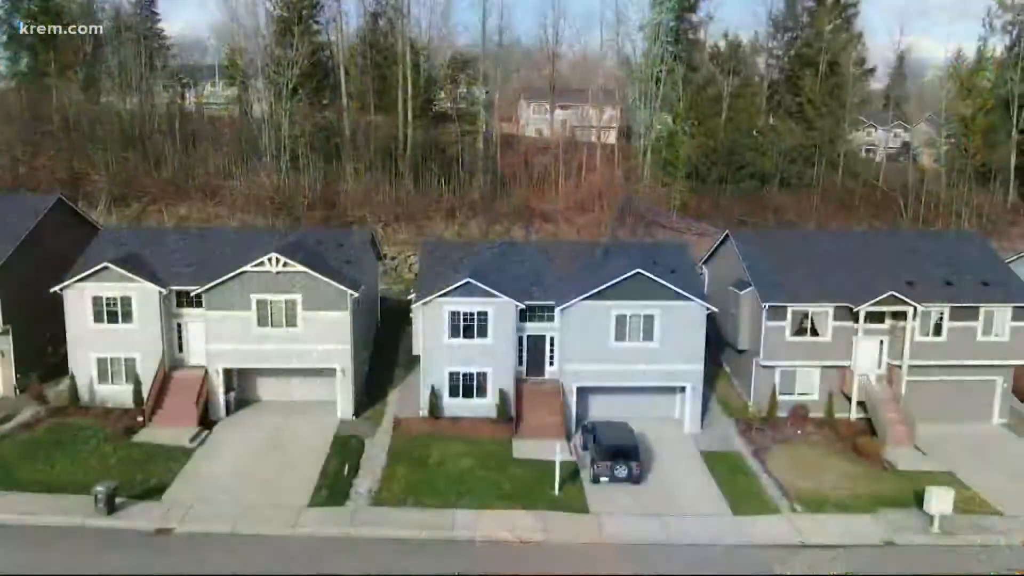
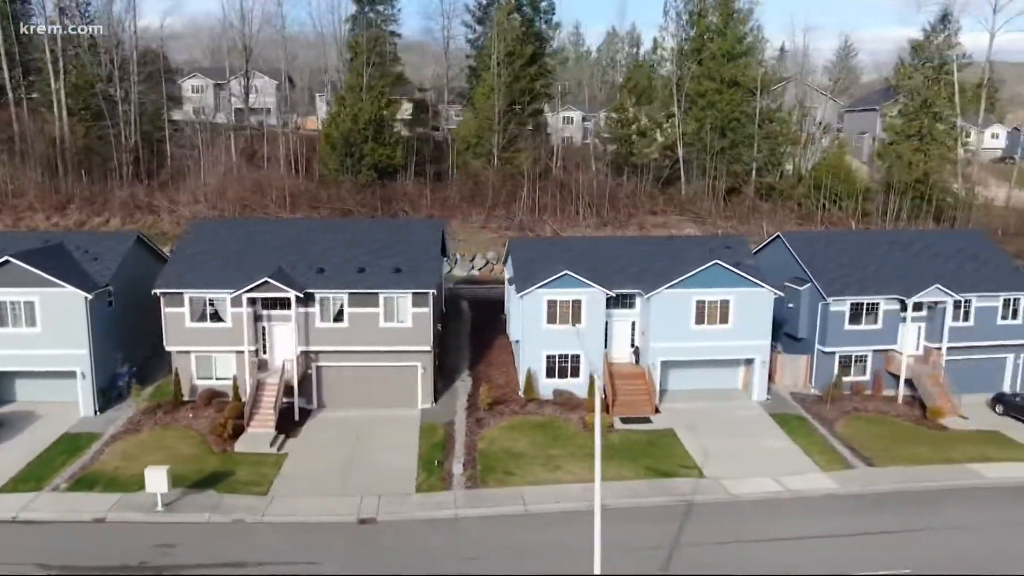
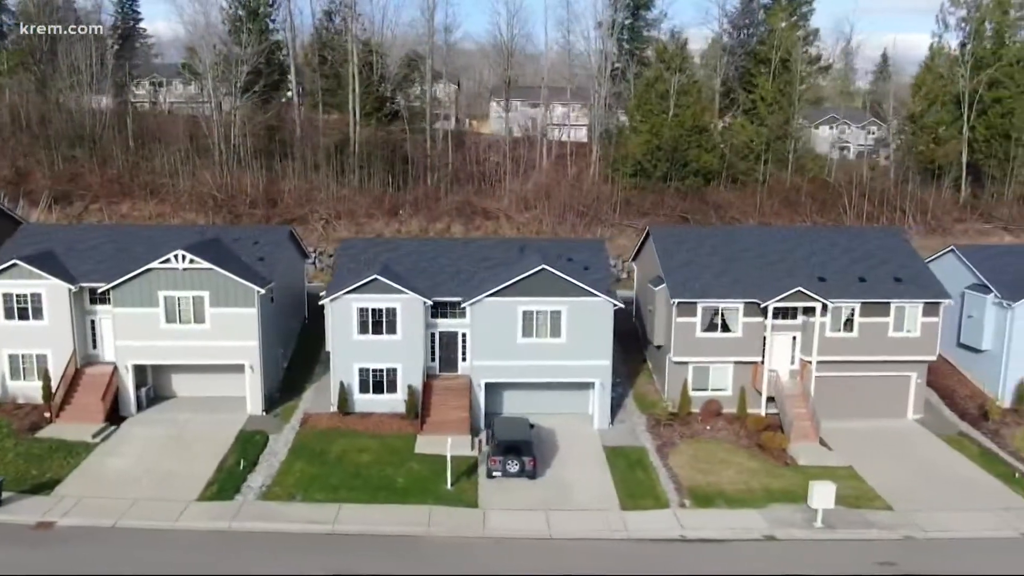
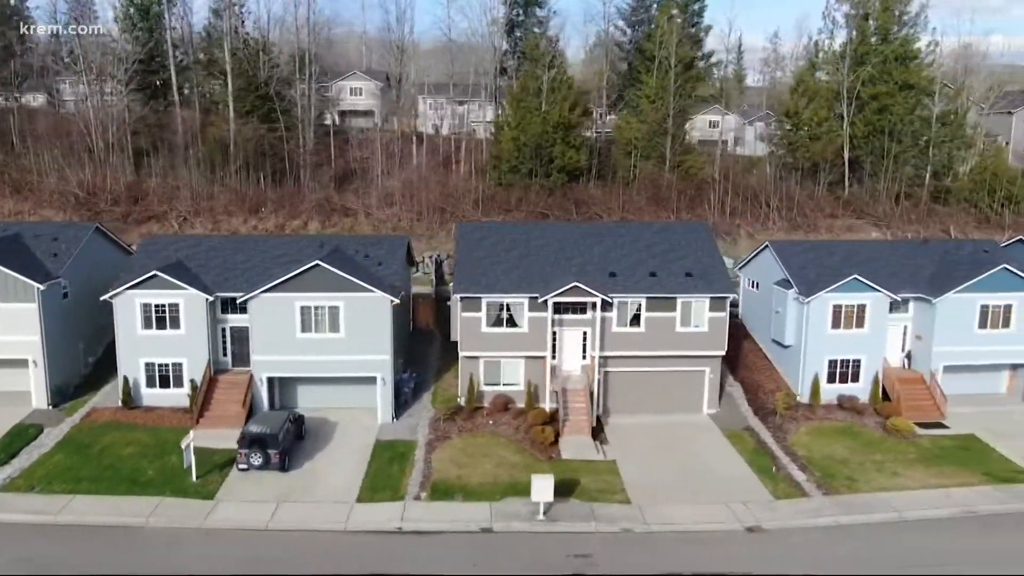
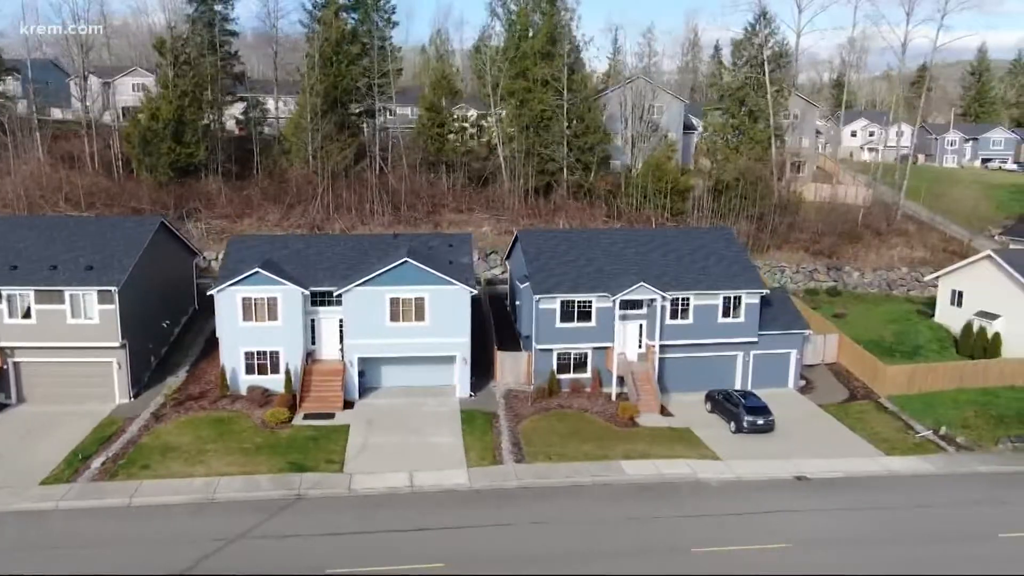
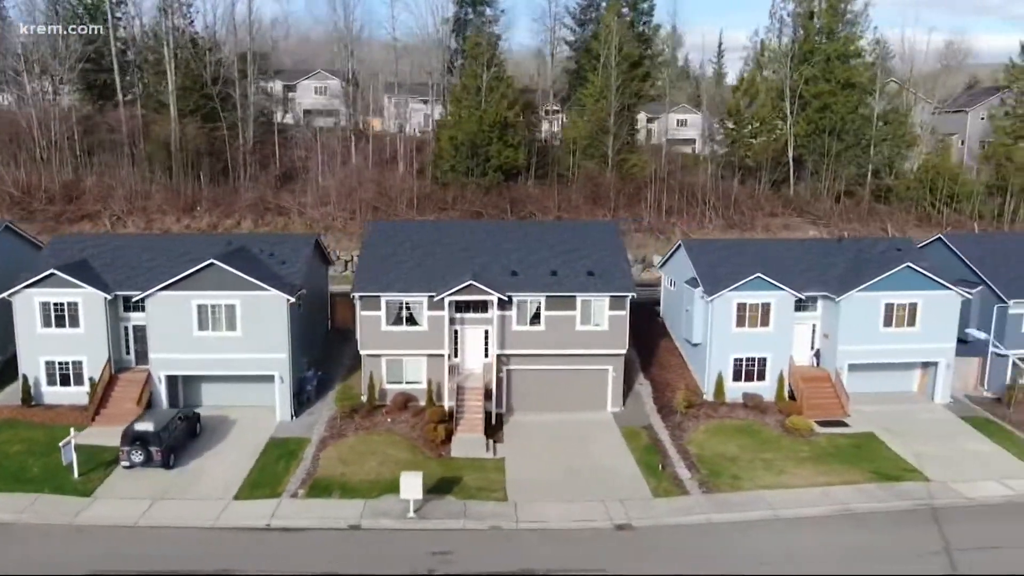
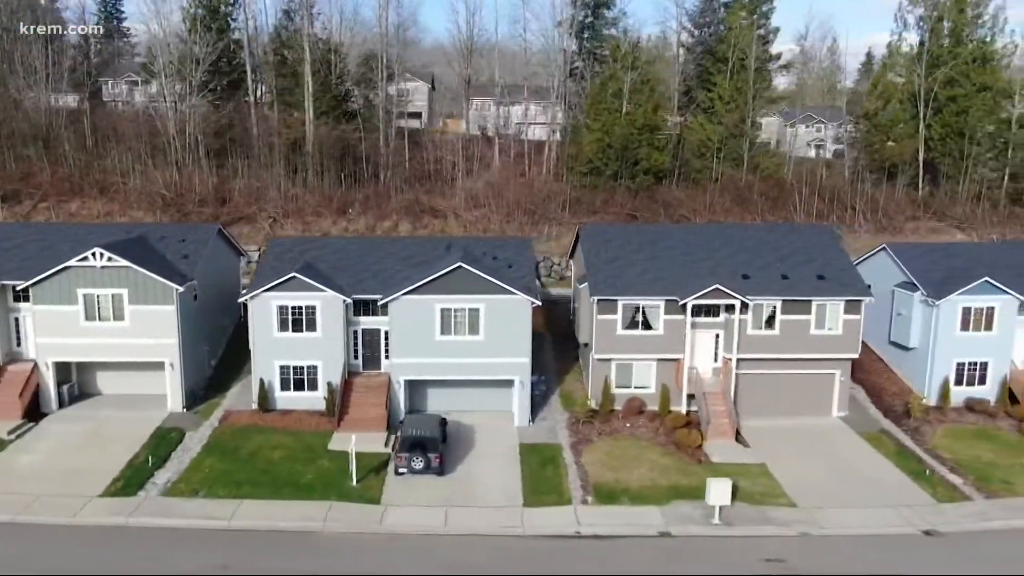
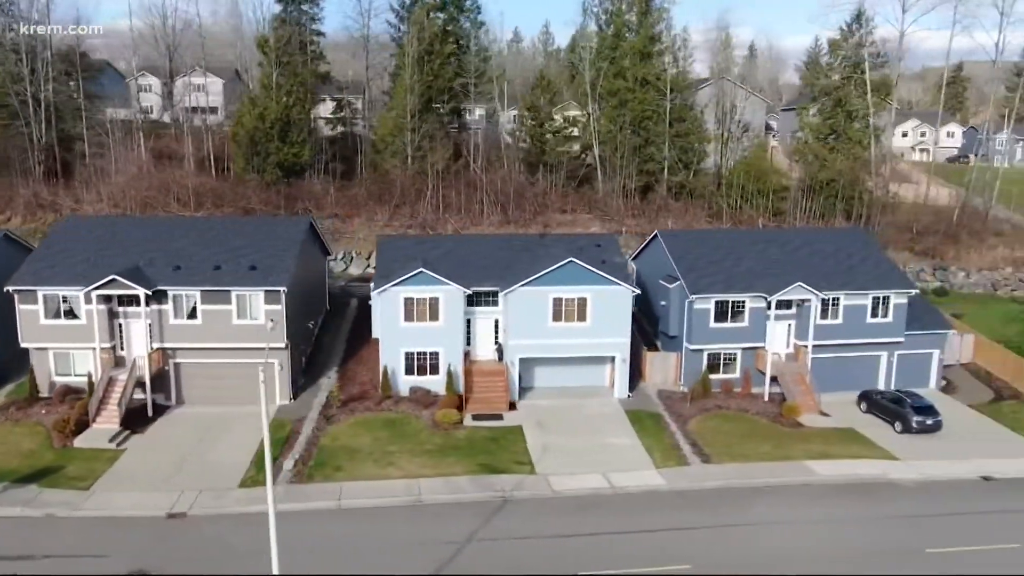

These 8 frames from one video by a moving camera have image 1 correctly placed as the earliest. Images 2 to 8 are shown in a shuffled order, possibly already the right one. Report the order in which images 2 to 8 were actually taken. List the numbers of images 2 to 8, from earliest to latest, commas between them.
3, 7, 4, 6, 2, 8, 5
